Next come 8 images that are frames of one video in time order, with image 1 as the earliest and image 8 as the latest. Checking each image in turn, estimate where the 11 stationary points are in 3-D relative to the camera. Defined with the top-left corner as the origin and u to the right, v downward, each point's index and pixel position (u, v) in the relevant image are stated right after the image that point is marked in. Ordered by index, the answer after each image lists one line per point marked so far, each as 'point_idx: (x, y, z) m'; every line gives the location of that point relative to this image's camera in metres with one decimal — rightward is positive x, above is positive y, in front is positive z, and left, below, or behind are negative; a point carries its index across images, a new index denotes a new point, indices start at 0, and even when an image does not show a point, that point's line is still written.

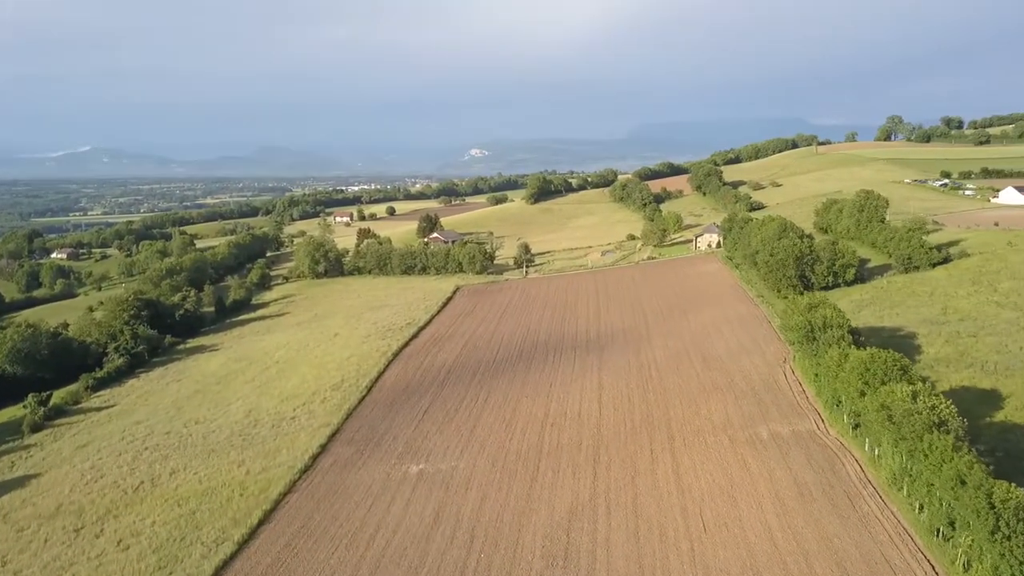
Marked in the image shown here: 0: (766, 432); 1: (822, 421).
0: (+6.2, -3.5, +19.8) m
1: (+7.6, -3.2, +19.8) m
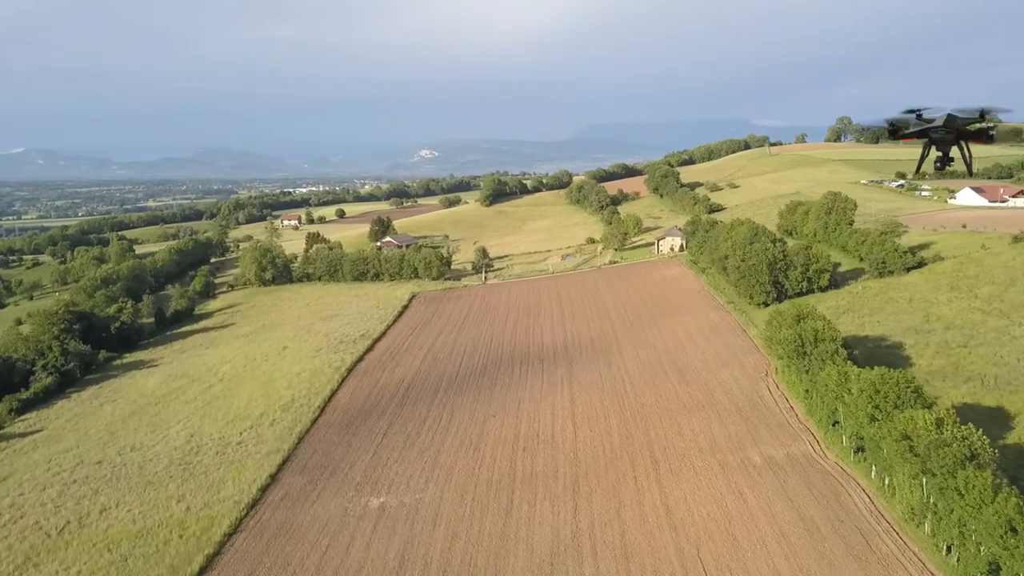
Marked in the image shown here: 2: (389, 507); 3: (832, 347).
0: (+5.6, -3.8, +18.3) m
1: (+6.9, -3.5, +18.5) m
2: (-2.9, -5.2, +19.3) m
3: (+7.4, -1.4, +18.9) m
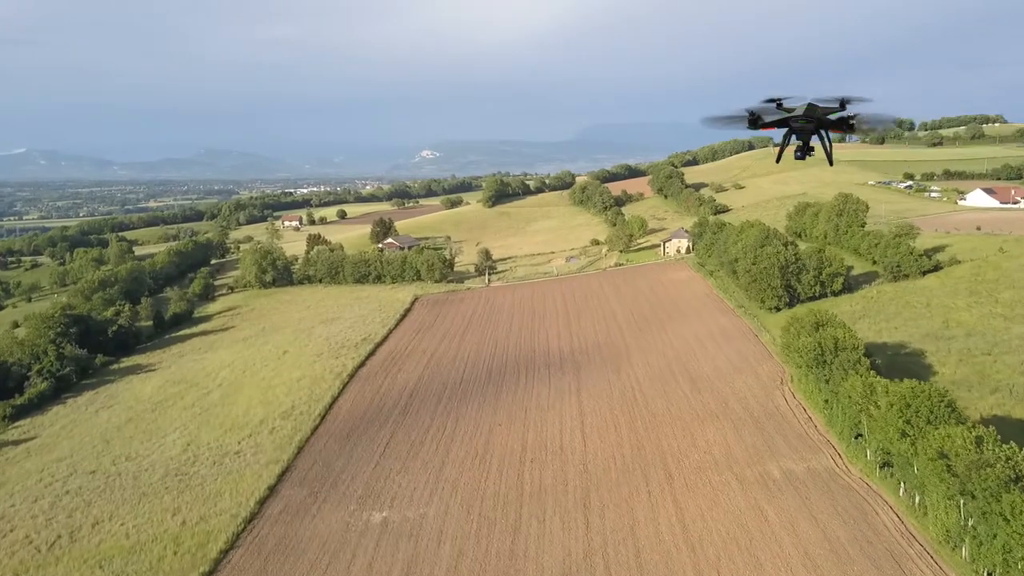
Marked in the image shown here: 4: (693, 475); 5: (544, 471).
0: (+5.8, -3.9, +17.5) m
1: (+7.1, -3.6, +17.7) m
2: (-2.7, -5.3, +18.5) m
3: (+7.6, -1.5, +18.1) m
4: (+4.1, -4.2, +18.3) m
5: (+0.8, -4.5, +19.8) m
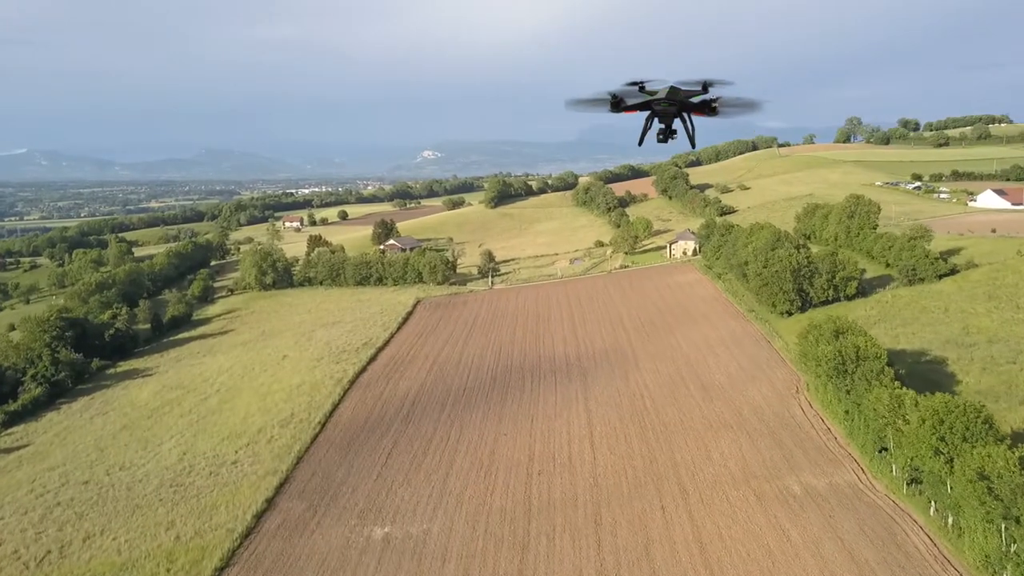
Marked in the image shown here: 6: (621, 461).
0: (+5.9, -4.1, +16.8) m
1: (+7.3, -3.8, +16.9) m
2: (-2.6, -5.5, +17.7) m
3: (+7.8, -1.7, +17.3) m
4: (+4.2, -4.3, +17.5) m
5: (+1.0, -4.6, +19.1) m
6: (+2.7, -4.2, +19.9) m
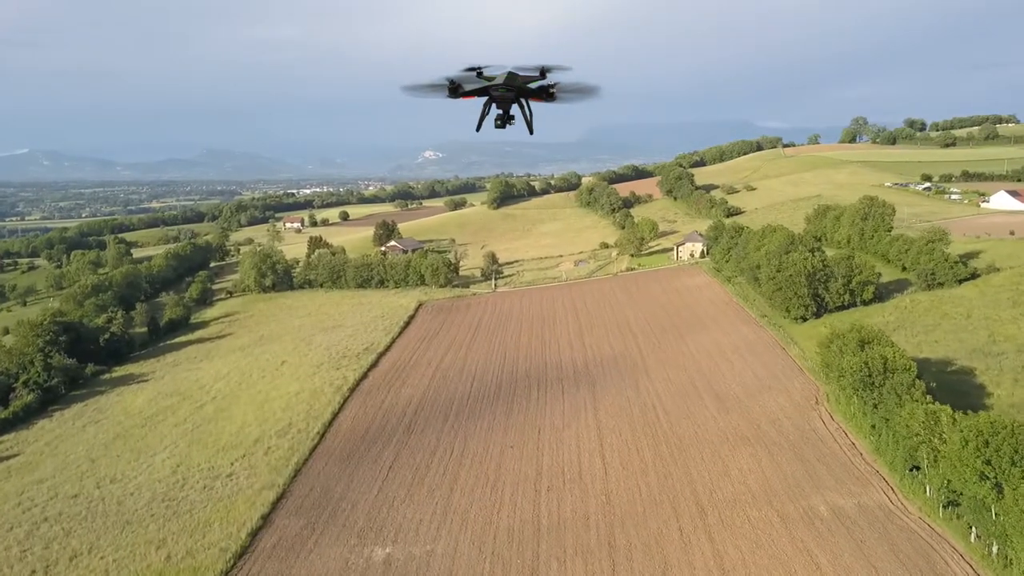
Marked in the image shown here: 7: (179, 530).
0: (+6.1, -4.2, +15.8) m
1: (+7.4, -3.9, +15.9) m
2: (-2.4, -5.6, +16.8) m
3: (+7.9, -1.8, +16.3) m
4: (+4.4, -4.5, +16.6) m
5: (+1.1, -4.8, +18.1) m
6: (+2.8, -4.4, +18.9) m
7: (-8.1, -5.9, +19.8) m
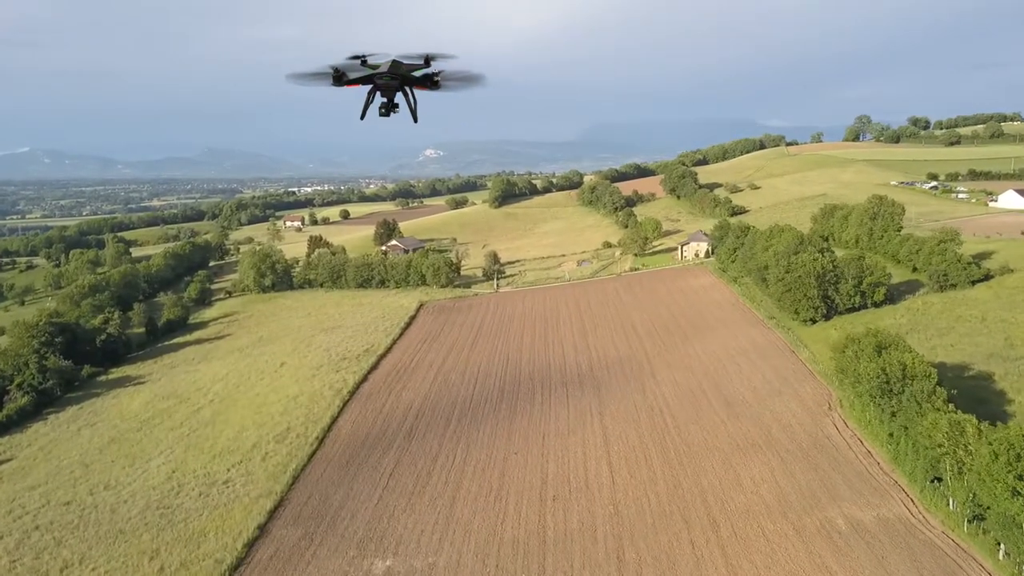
0: (+6.2, -4.3, +15.2) m
1: (+7.5, -4.0, +15.3) m
2: (-2.3, -5.7, +16.2) m
3: (+8.0, -1.9, +15.7) m
4: (+4.5, -4.6, +15.9) m
5: (+1.2, -4.8, +17.5) m
6: (+2.9, -4.5, +18.3) m
7: (-8.0, -5.9, +19.2) m
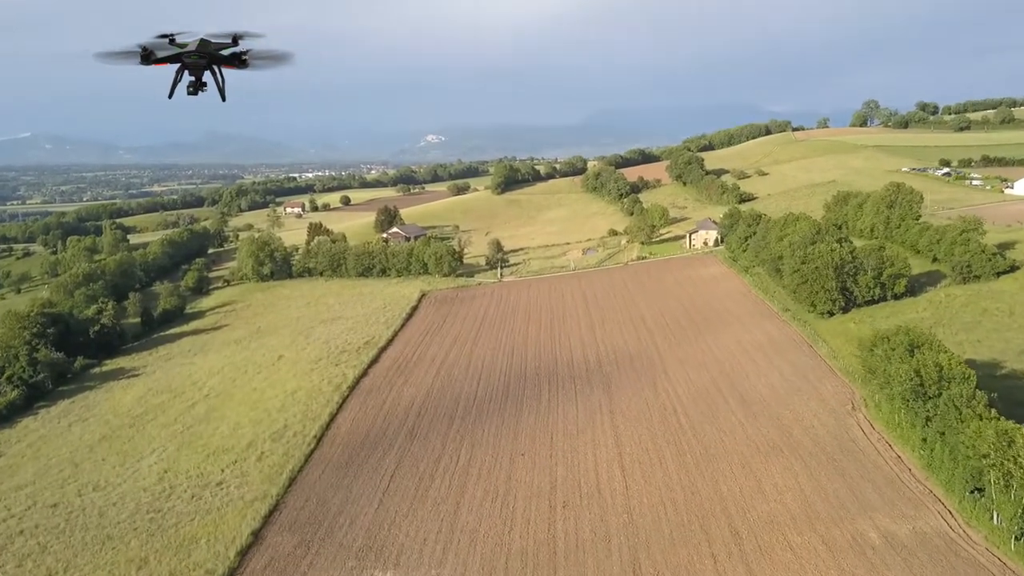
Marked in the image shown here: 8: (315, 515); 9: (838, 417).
0: (+6.4, -4.3, +14.2) m
1: (+7.7, -4.0, +14.3) m
2: (-2.1, -5.6, +15.2) m
3: (+8.2, -1.8, +14.7) m
4: (+4.7, -4.5, +14.9) m
5: (+1.4, -4.7, +16.5) m
6: (+3.1, -4.3, +17.3) m
7: (-7.8, -5.8, +18.2) m
8: (-4.5, -5.2, +18.7) m
9: (+7.9, -3.1, +19.7) m
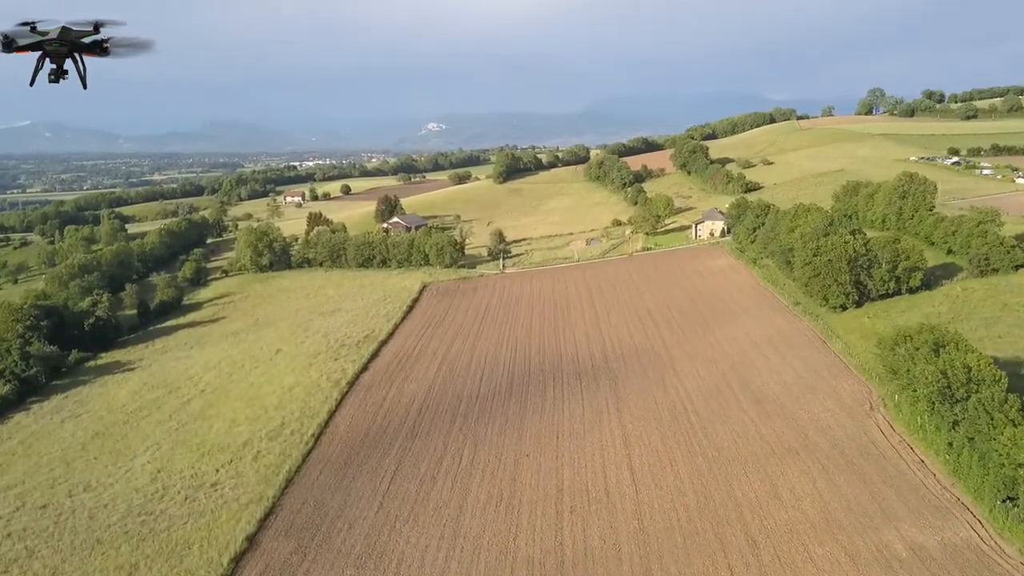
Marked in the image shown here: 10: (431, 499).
0: (+6.5, -4.2, +13.4) m
1: (+7.8, -3.9, +13.6) m
2: (-2.0, -5.6, +14.5) m
3: (+8.3, -1.8, +13.9) m
4: (+4.8, -4.4, +14.2) m
5: (+1.5, -4.7, +15.8) m
6: (+3.2, -4.3, +16.6) m
7: (-7.7, -5.7, +17.5) m
8: (-4.4, -5.1, +18.0) m
9: (+8.0, -3.0, +18.9) m
10: (-1.8, -4.7, +18.1) m
